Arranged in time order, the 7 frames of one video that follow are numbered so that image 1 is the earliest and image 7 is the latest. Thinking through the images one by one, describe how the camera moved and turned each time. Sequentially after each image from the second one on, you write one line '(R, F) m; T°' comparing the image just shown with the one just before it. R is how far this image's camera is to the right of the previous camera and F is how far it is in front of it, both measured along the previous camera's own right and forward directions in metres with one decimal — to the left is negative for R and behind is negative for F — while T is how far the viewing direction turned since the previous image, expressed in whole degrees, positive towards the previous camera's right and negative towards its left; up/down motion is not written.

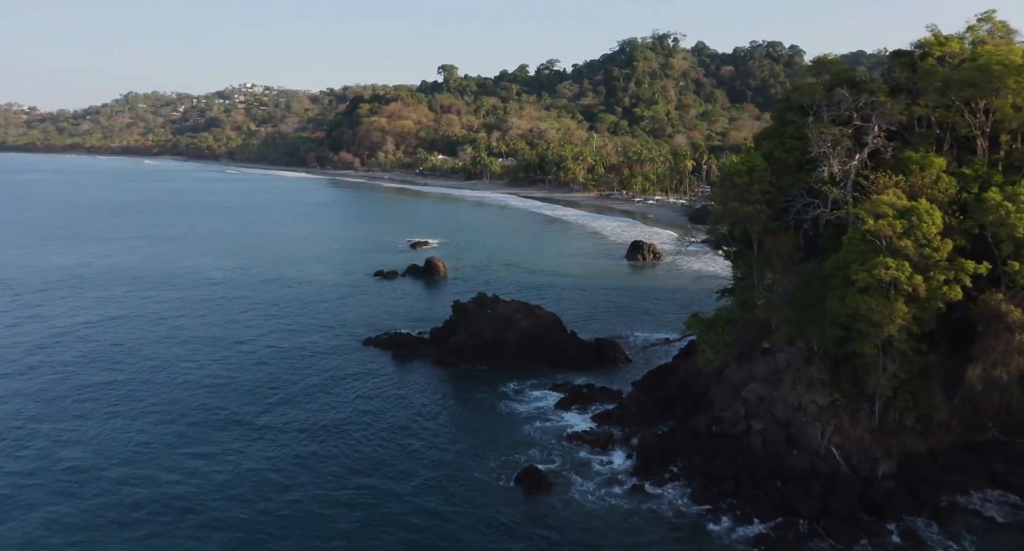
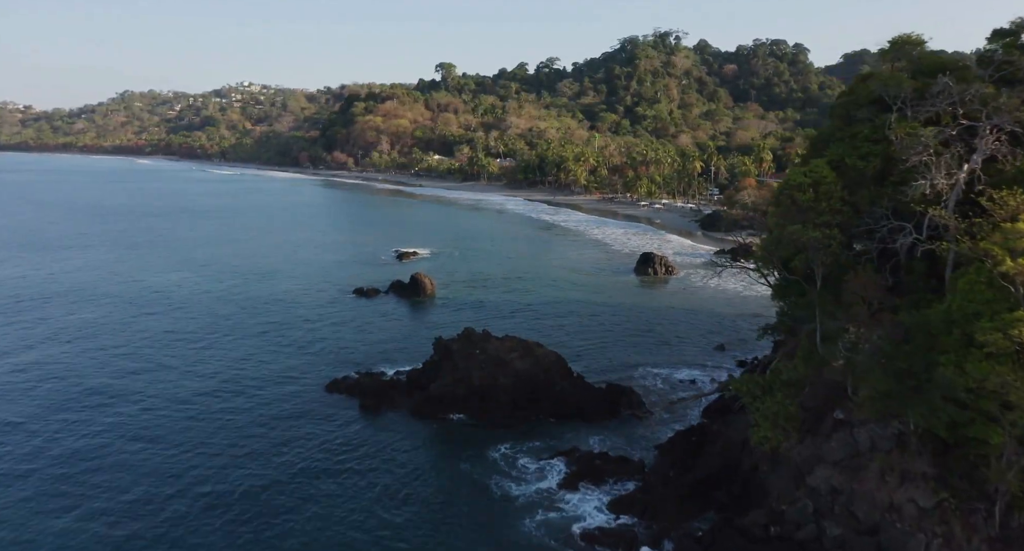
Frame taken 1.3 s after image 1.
(+0.2, +5.1) m; 0°
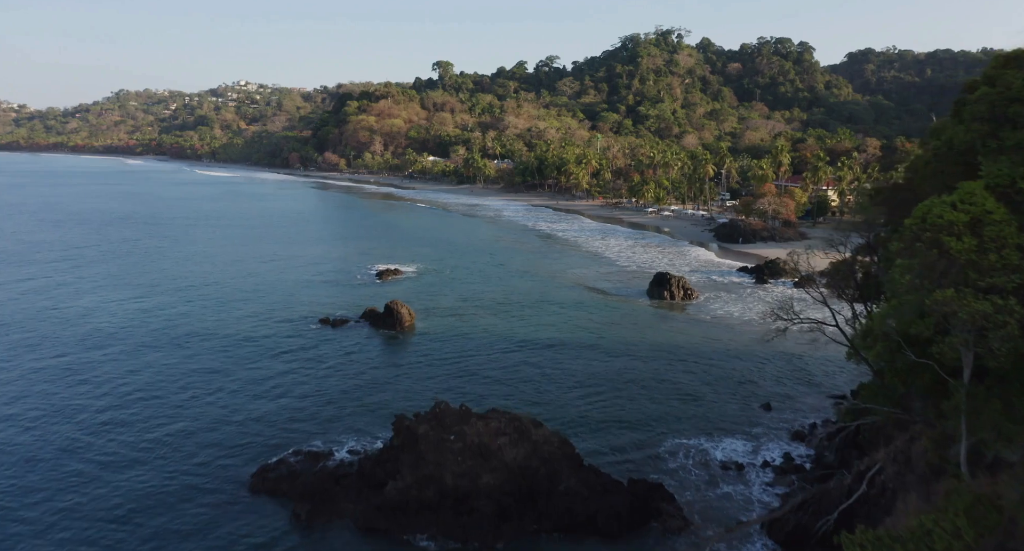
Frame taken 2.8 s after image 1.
(+0.3, +6.2) m; 0°
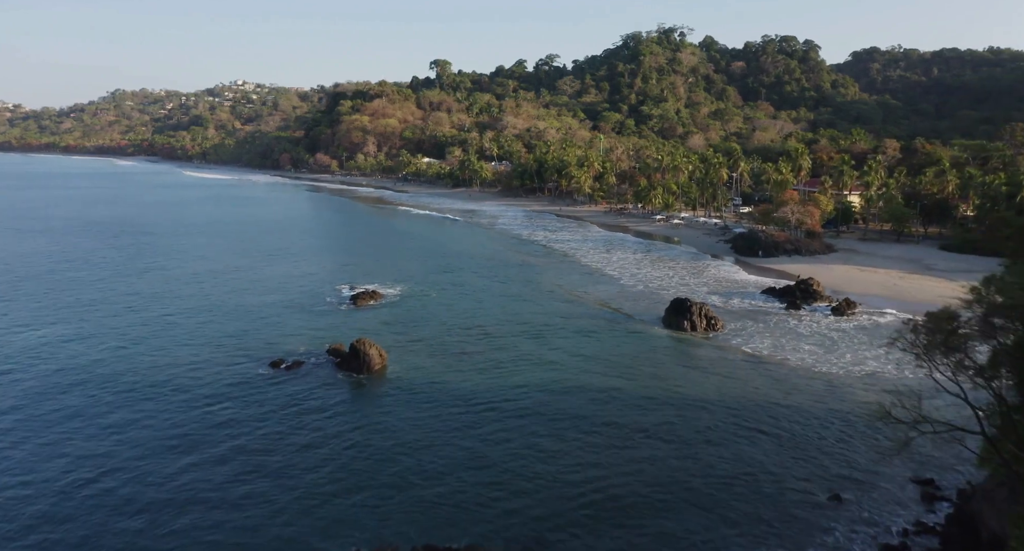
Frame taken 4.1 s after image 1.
(+0.3, +5.8) m; 0°
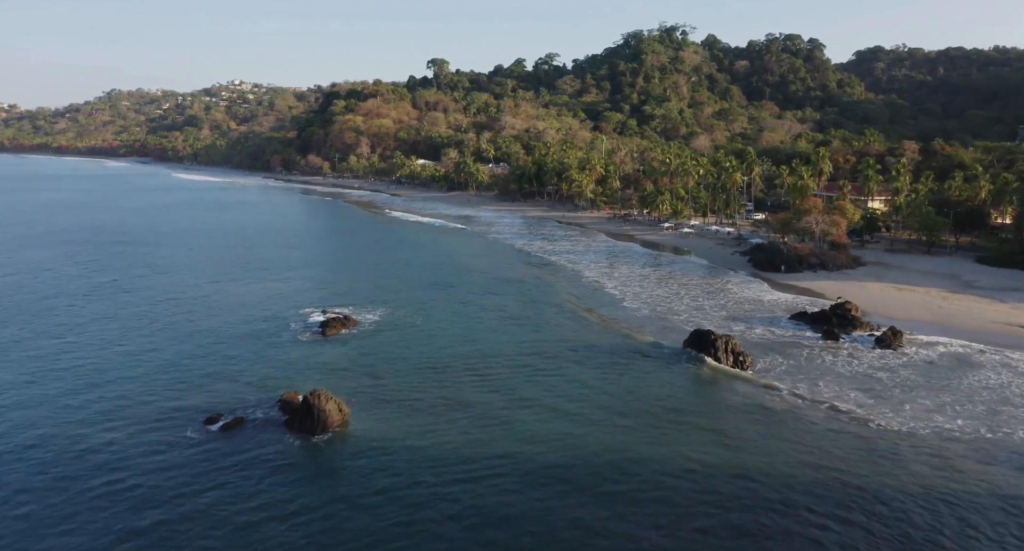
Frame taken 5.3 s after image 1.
(+0.3, +5.2) m; 0°
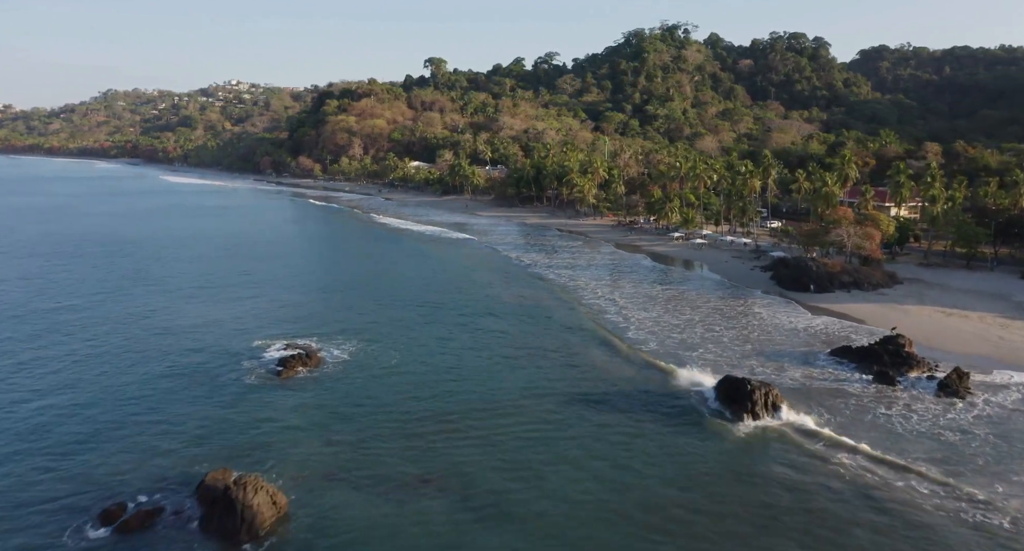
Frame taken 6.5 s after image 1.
(+0.3, +5.4) m; 0°
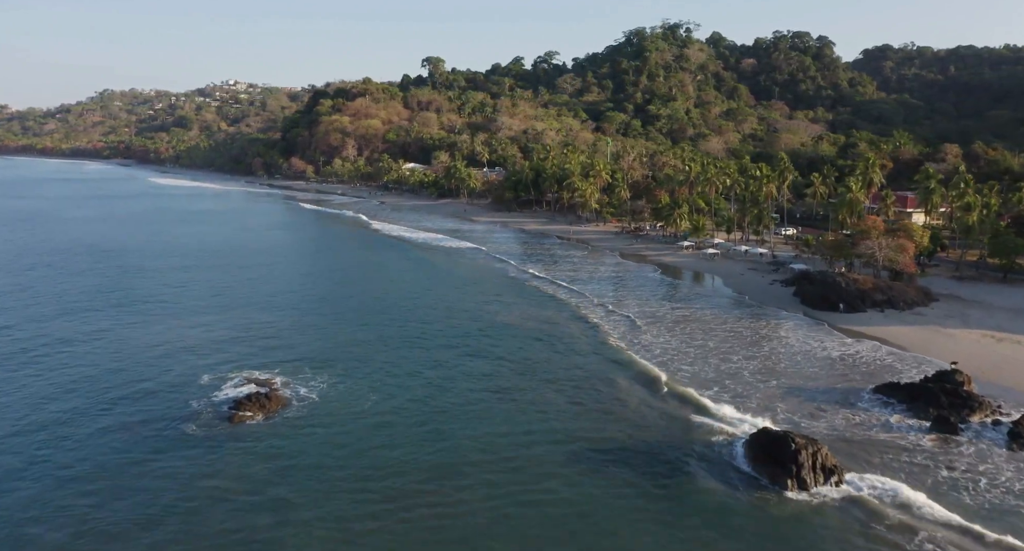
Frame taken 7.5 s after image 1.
(+0.2, +4.3) m; 0°
